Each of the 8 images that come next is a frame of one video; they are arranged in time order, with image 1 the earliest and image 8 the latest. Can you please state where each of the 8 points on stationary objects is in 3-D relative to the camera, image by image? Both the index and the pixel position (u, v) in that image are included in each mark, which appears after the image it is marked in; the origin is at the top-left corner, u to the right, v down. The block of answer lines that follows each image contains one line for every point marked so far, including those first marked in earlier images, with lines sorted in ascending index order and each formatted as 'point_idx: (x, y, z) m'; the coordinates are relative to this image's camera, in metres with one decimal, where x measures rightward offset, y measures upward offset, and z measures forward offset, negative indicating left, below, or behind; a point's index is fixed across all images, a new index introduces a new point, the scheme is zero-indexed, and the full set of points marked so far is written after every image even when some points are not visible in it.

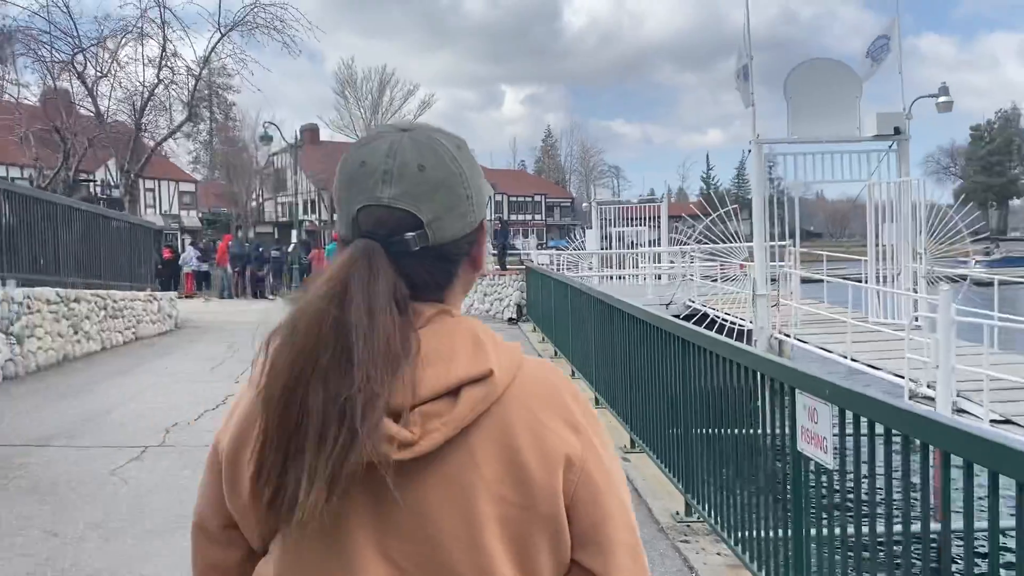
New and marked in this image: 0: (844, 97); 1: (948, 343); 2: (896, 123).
0: (+4.7, +2.7, +12.4) m
1: (+3.9, -0.5, +7.8) m
2: (+5.3, +2.3, +12.2) m
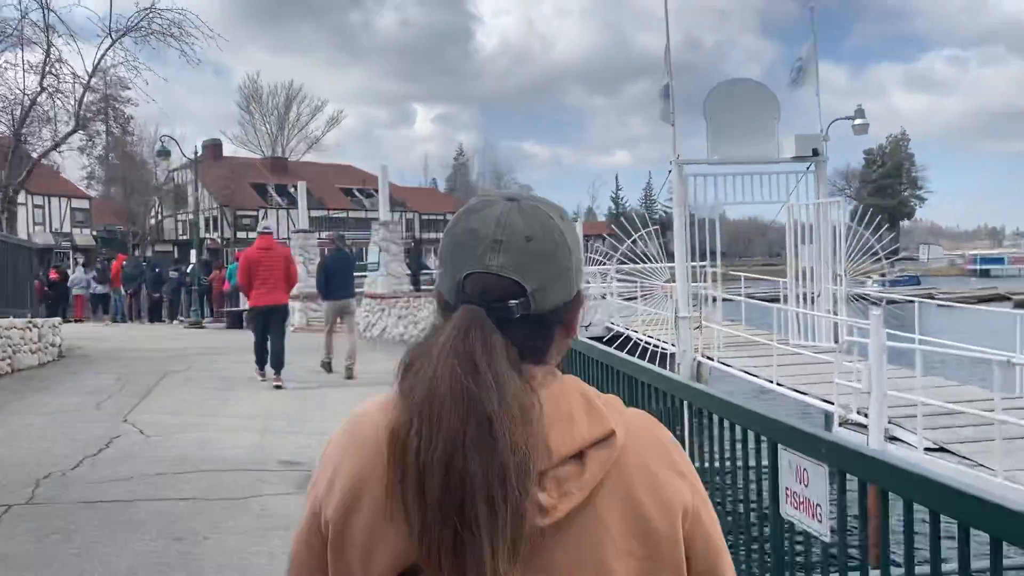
0: (+3.5, +2.4, +12.3) m
1: (+3.2, -0.7, +7.6) m
2: (+4.2, +2.0, +12.2) m
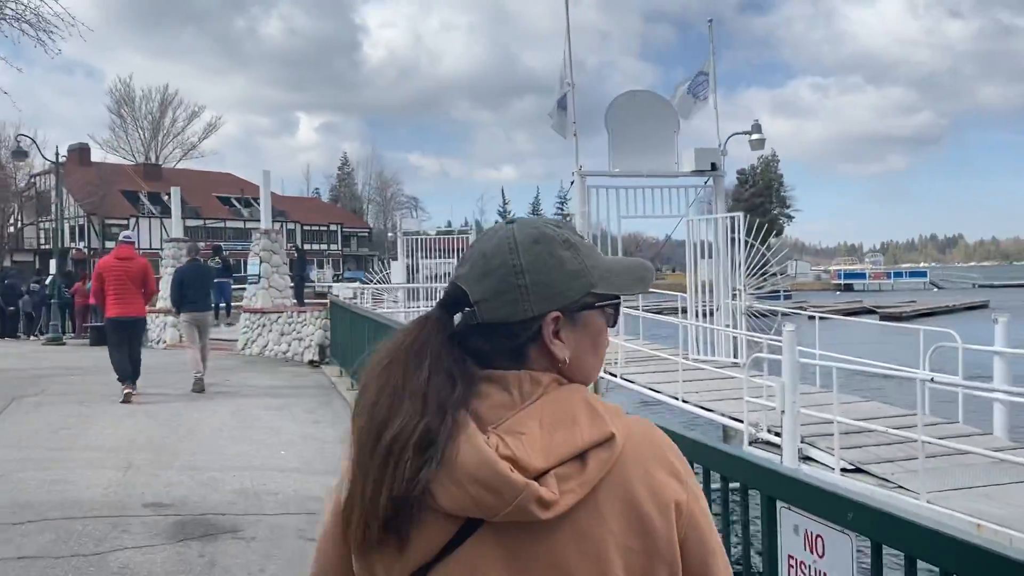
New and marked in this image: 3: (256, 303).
0: (+2.1, +2.2, +12.1) m
1: (+2.4, -0.8, +7.4) m
2: (+2.8, +1.8, +12.1) m
3: (-4.4, -0.3, +14.9) m
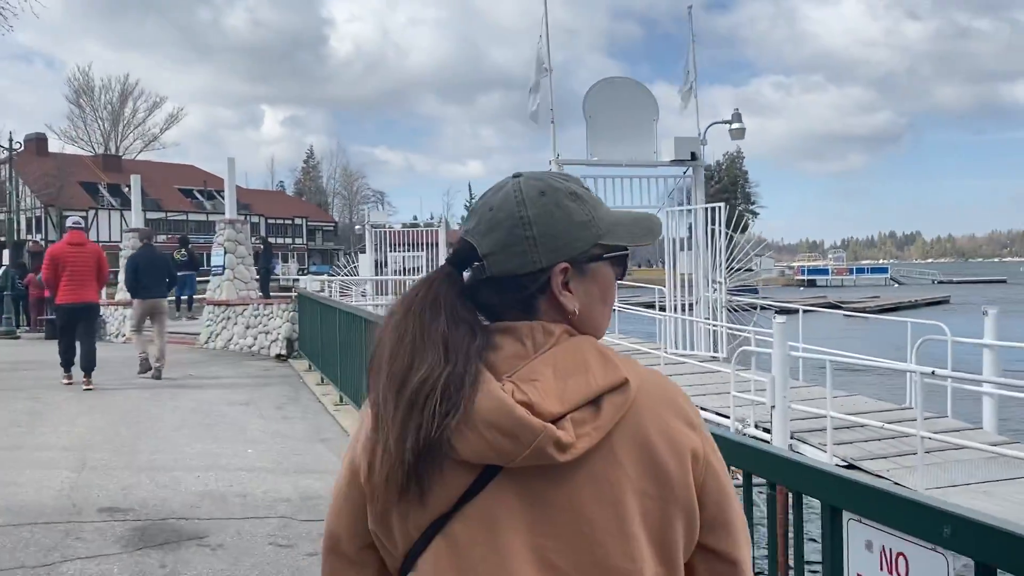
0: (+1.7, +2.3, +11.8) m
1: (+2.2, -0.8, +7.1) m
2: (+2.4, +1.9, +11.8) m
3: (-4.8, -0.1, +14.4) m
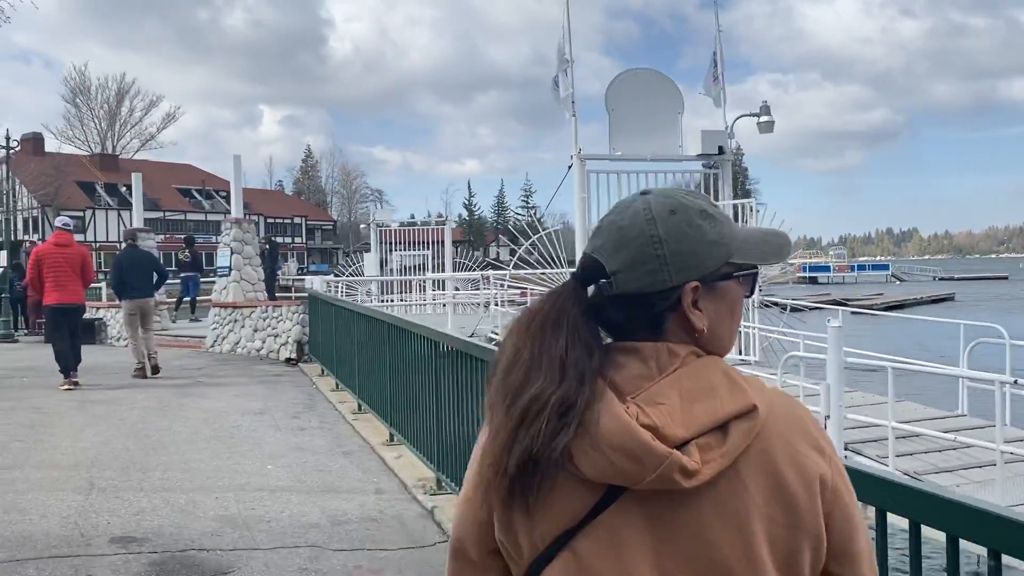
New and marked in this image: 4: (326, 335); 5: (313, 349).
0: (+2.0, +2.3, +11.4) m
1: (+2.5, -0.8, +6.6) m
2: (+2.7, +1.9, +11.4) m
3: (-4.6, -0.1, +13.9) m
4: (-2.4, -0.6, +11.3) m
5: (-2.7, -0.8, +11.9) m
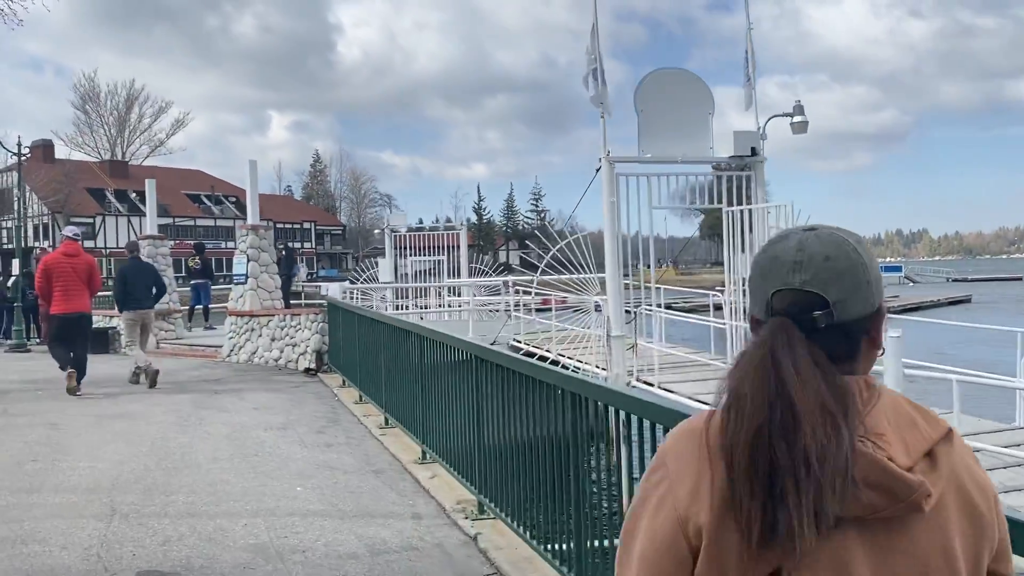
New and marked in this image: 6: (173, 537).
0: (+2.3, +2.2, +11.0) m
1: (+2.8, -0.8, +6.3) m
2: (+3.0, +1.8, +11.0) m
3: (-4.2, -0.3, +13.6) m
4: (-2.1, -0.7, +10.9) m
5: (-2.4, -1.0, +11.6) m
6: (-1.9, -1.4, +4.8) m
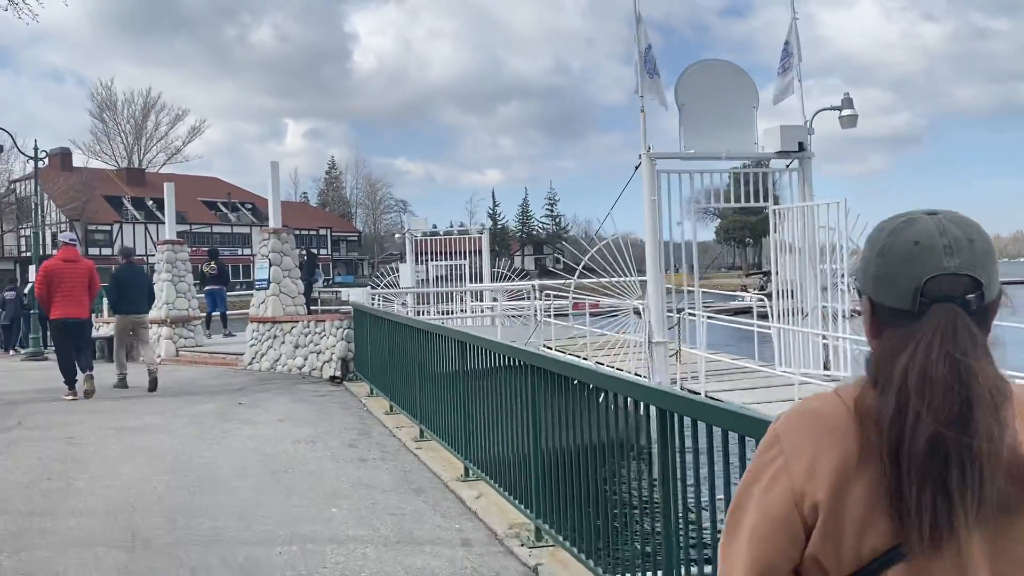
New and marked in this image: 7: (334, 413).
0: (+2.7, +2.2, +10.5) m
1: (+3.1, -0.8, +5.7) m
2: (+3.4, +1.8, +10.5) m
3: (-3.7, -0.4, +13.2) m
4: (-1.6, -0.8, +10.4) m
5: (-1.9, -1.0, +11.1) m
6: (-1.5, -1.4, +4.3) m
7: (-1.9, -1.3, +9.3) m
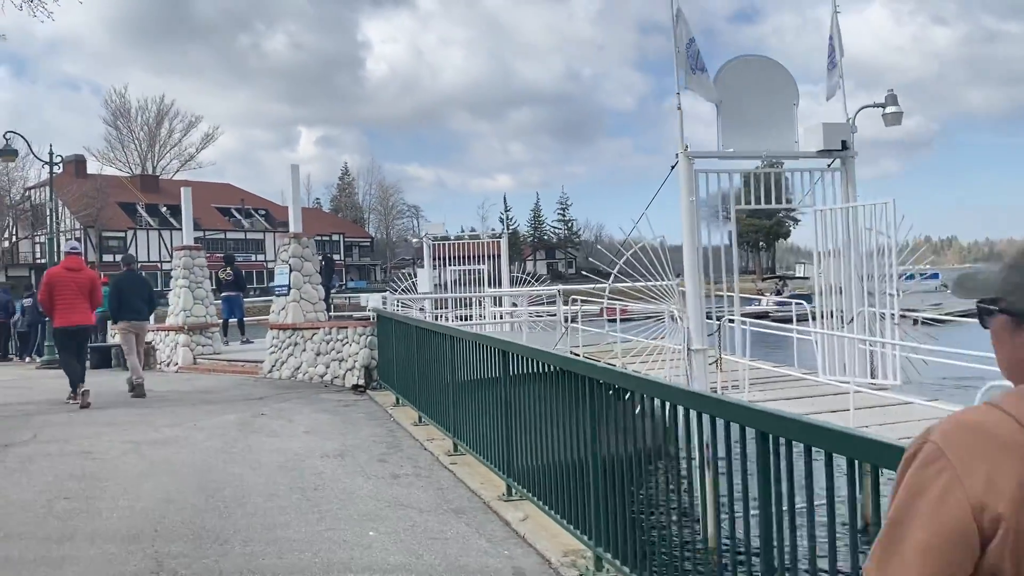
0: (+3.1, +2.1, +10.1) m
1: (+3.4, -0.9, +5.3) m
2: (+3.8, +1.7, +10.0) m
3: (-3.3, -0.4, +12.8) m
4: (-1.3, -0.8, +10.1) m
5: (-1.6, -1.1, +10.8) m
6: (-1.3, -1.4, +3.9) m
7: (-1.5, -1.4, +8.9) m
